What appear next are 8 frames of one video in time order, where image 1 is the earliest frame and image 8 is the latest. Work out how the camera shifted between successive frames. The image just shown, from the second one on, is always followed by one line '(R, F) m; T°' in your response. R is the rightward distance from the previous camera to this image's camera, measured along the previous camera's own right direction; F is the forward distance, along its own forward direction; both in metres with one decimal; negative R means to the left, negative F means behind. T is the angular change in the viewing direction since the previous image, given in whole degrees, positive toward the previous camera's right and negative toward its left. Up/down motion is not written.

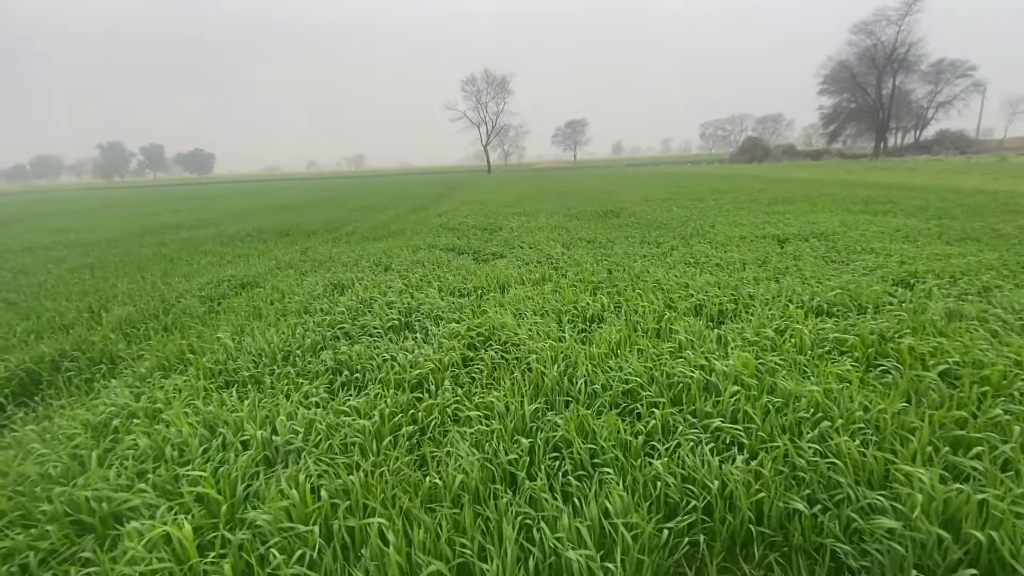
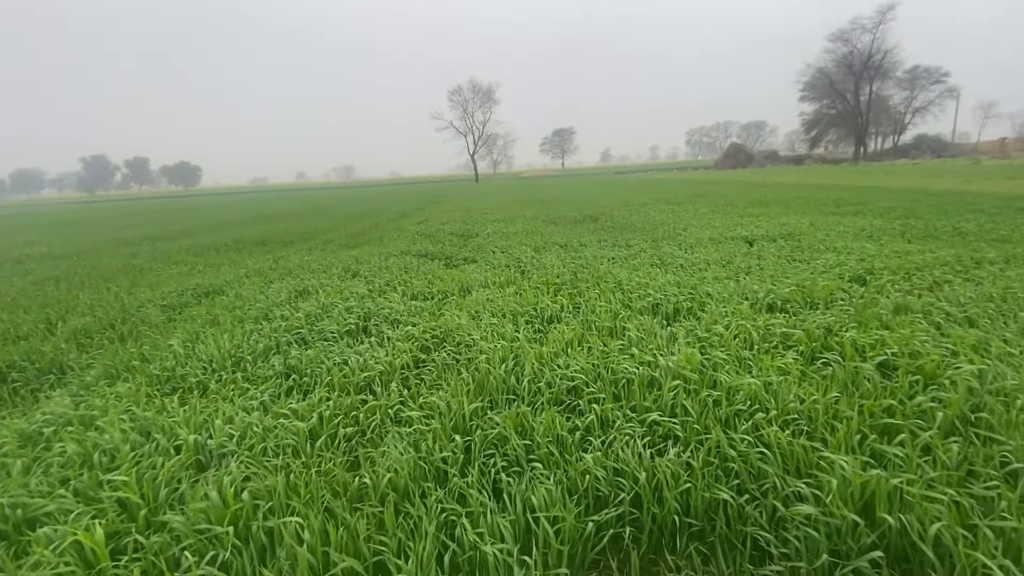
(+0.3, 0.0) m; +1°
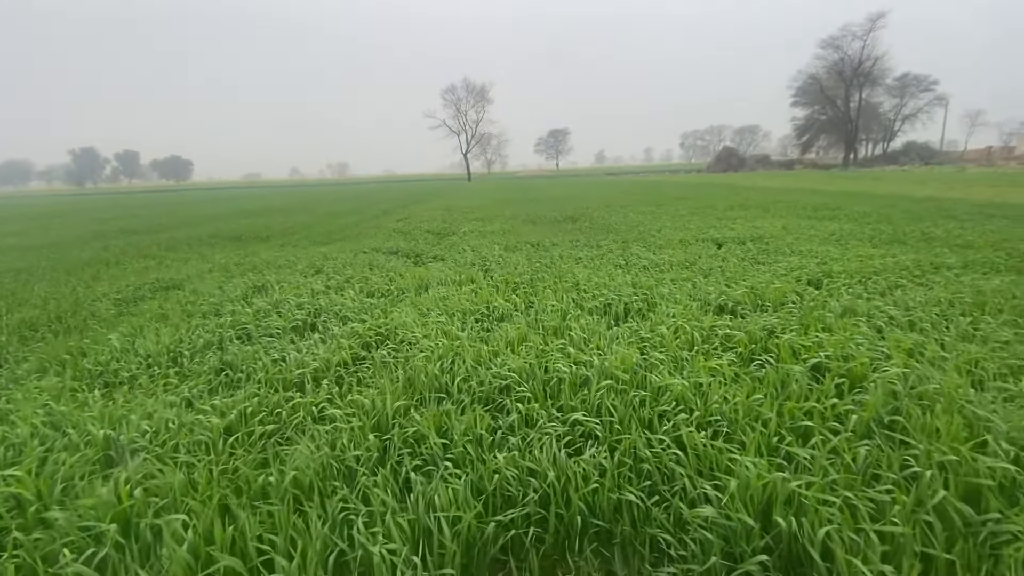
(+0.4, 0.0) m; +1°
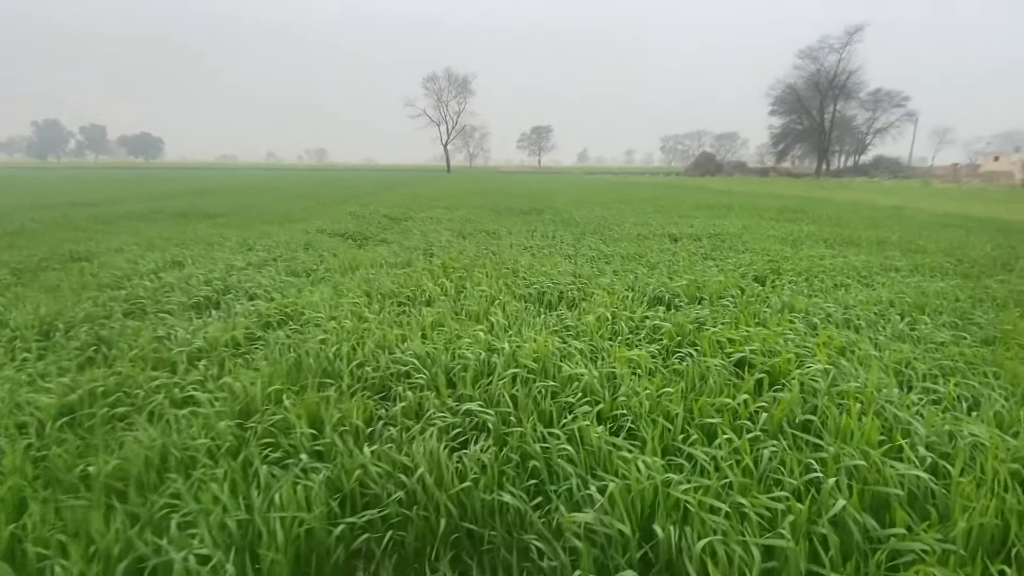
(+0.5, +0.3) m; +3°
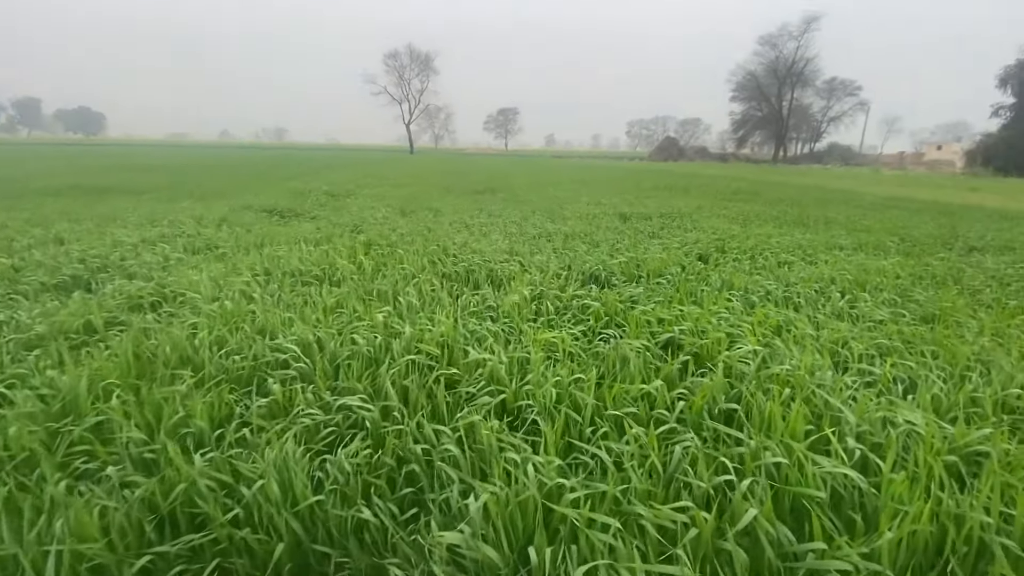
(+0.4, +0.4) m; +4°
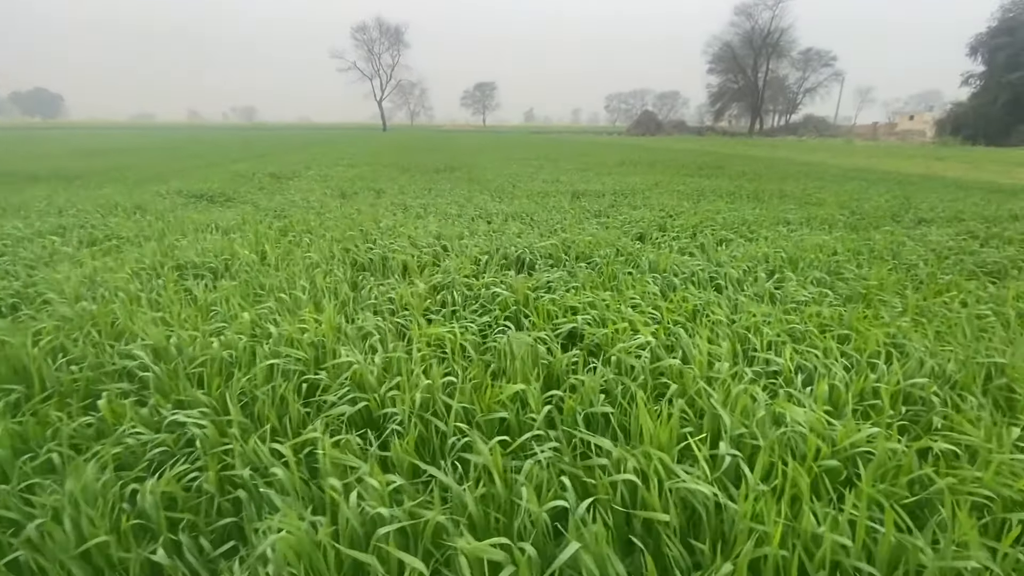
(+0.5, +0.2) m; +2°
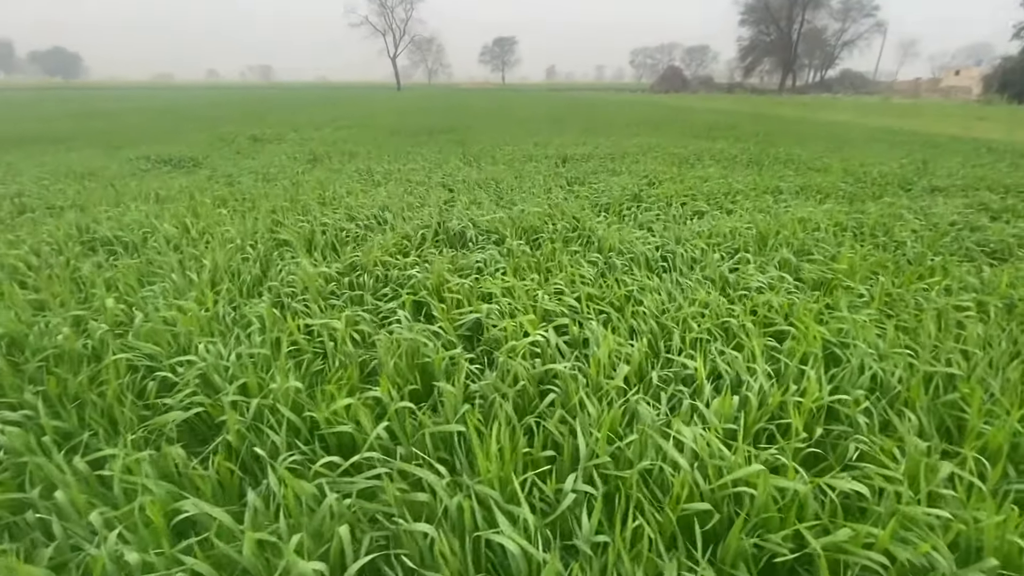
(+0.6, +0.3) m; -2°
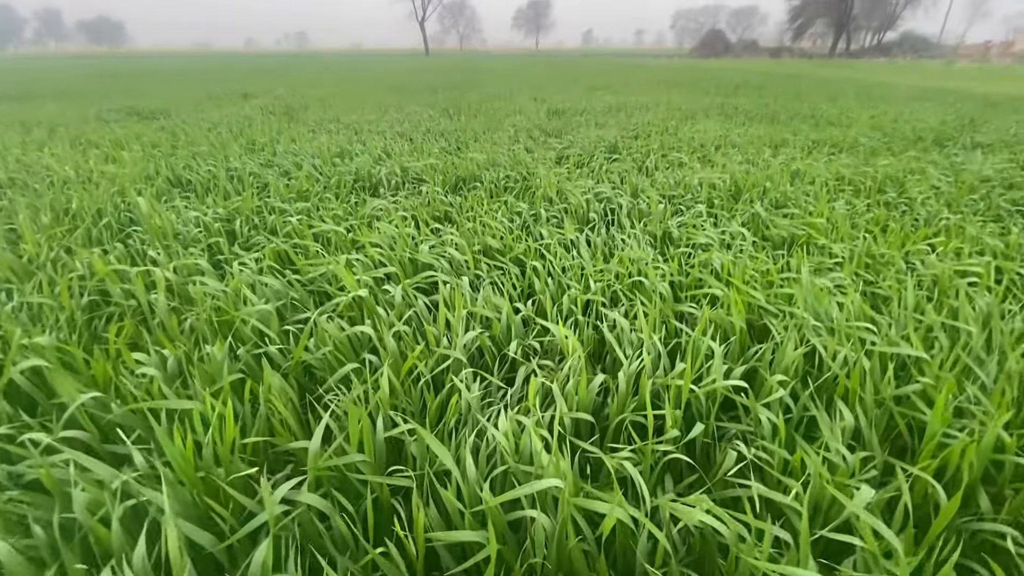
(+0.6, +0.5) m; -4°
